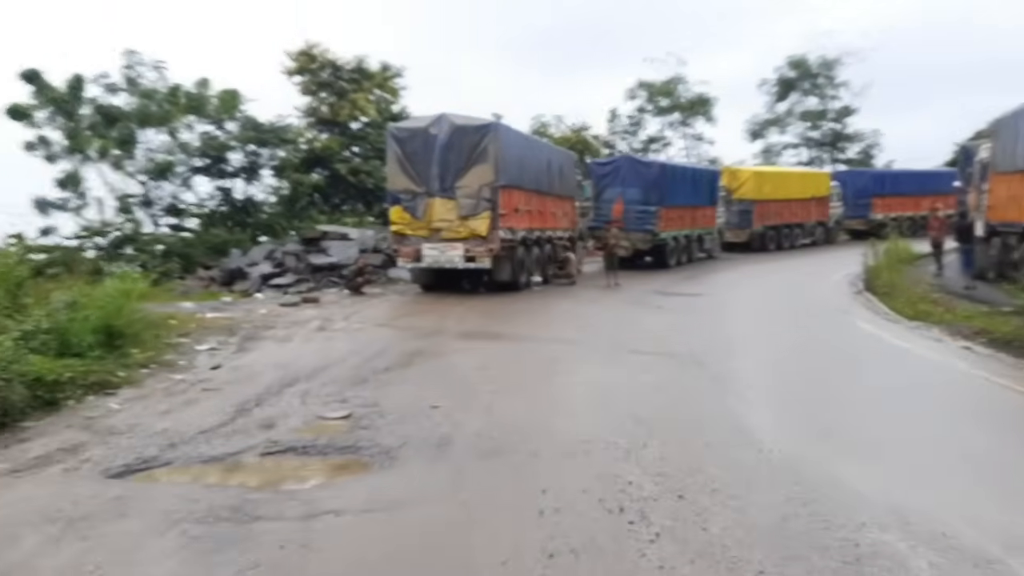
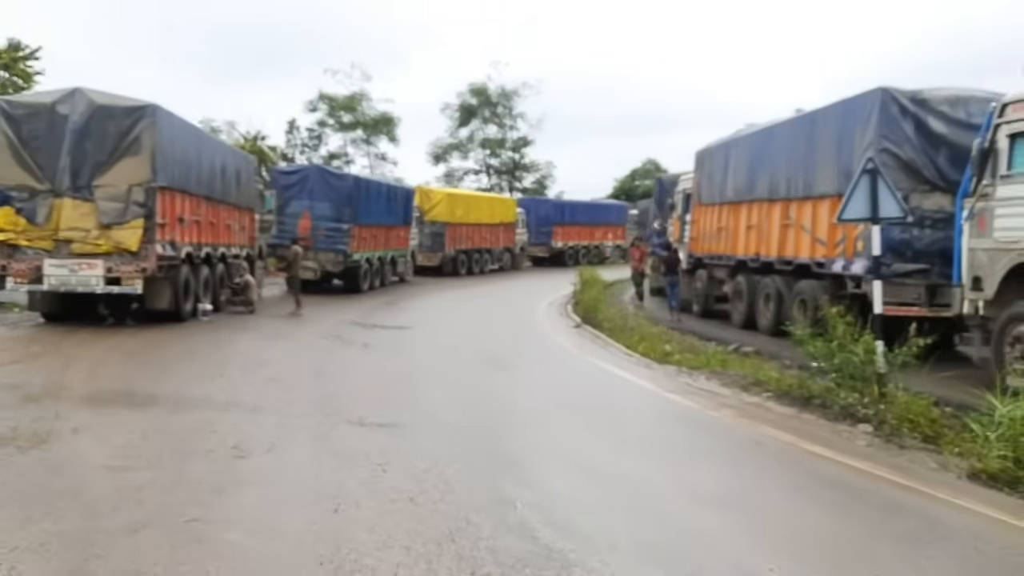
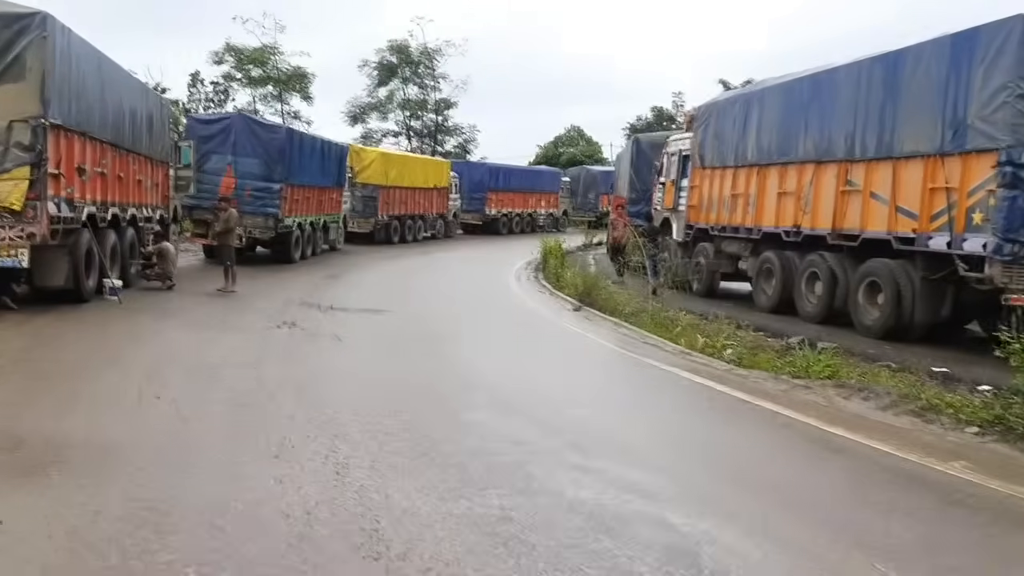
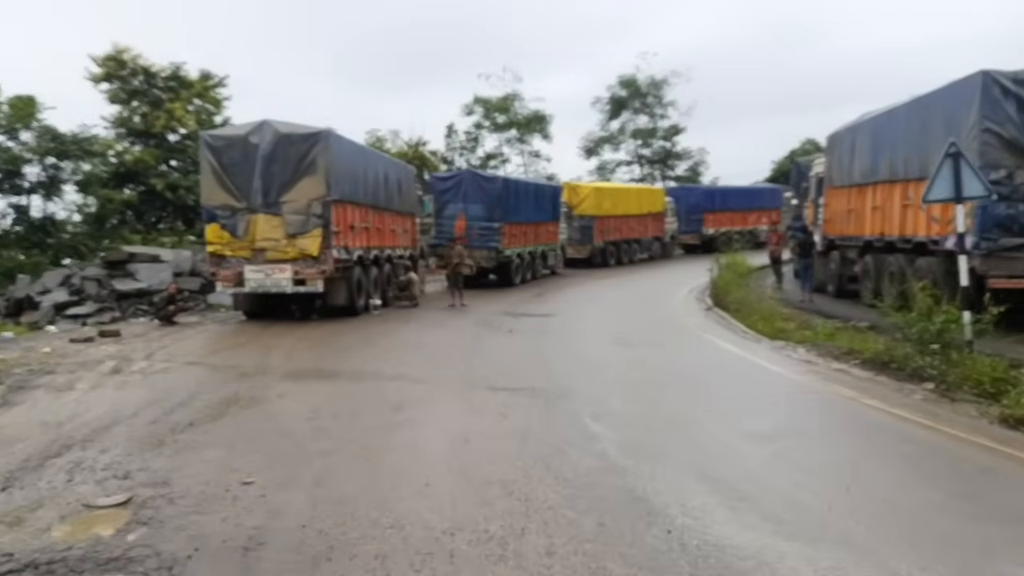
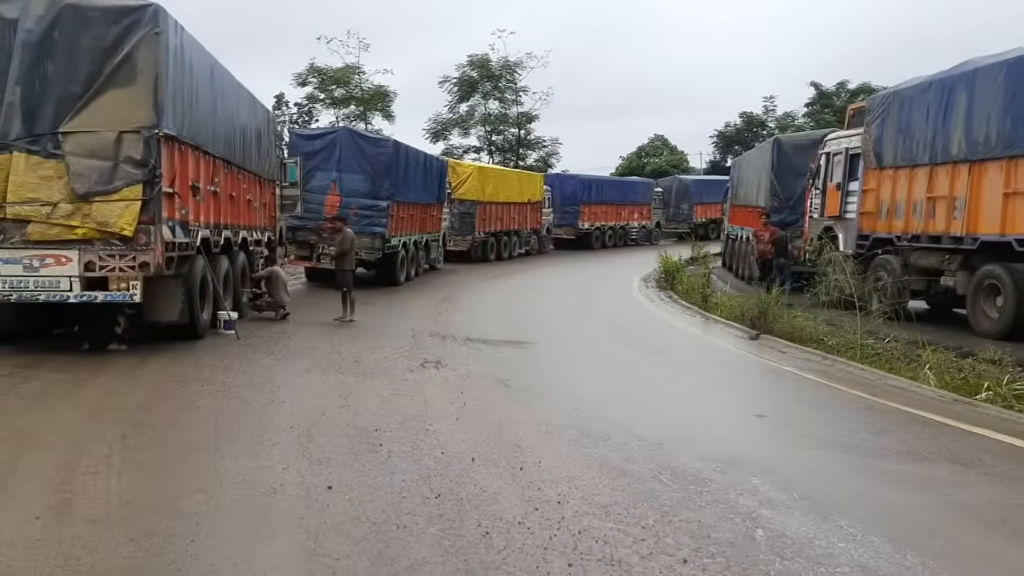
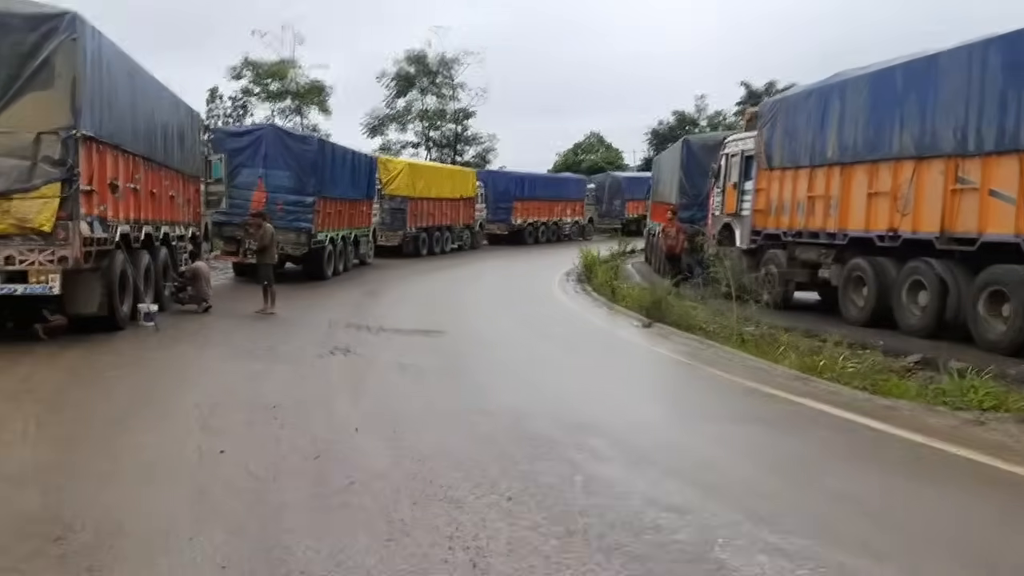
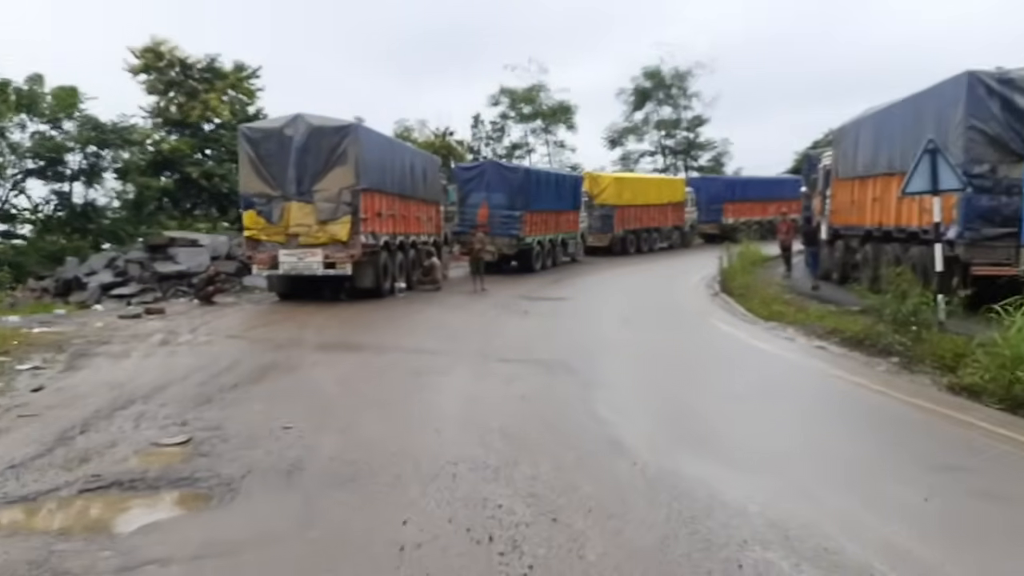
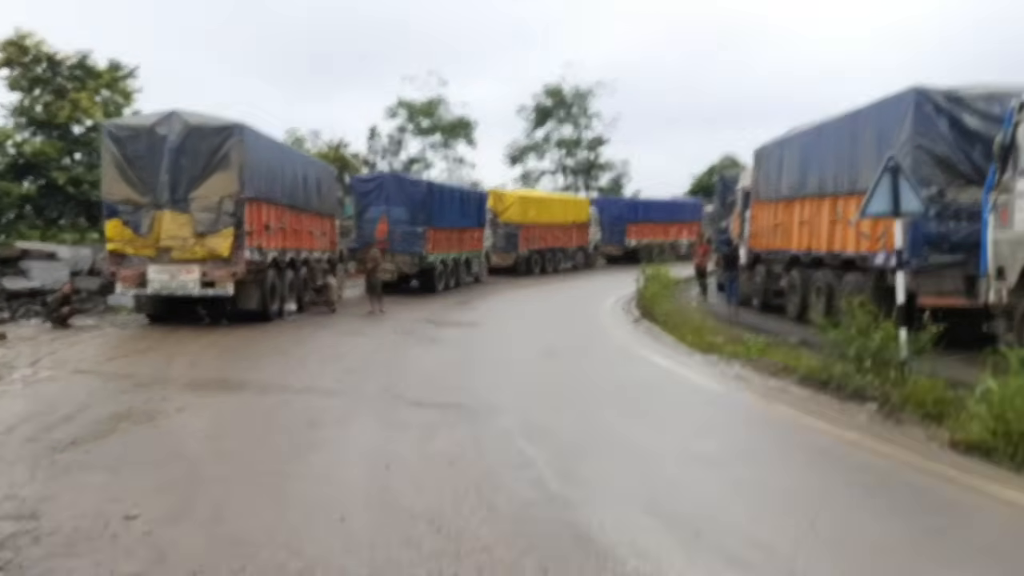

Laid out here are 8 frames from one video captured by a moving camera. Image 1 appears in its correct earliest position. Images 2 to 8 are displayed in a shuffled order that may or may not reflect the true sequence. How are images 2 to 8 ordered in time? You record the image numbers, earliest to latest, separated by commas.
7, 4, 8, 2, 3, 6, 5
